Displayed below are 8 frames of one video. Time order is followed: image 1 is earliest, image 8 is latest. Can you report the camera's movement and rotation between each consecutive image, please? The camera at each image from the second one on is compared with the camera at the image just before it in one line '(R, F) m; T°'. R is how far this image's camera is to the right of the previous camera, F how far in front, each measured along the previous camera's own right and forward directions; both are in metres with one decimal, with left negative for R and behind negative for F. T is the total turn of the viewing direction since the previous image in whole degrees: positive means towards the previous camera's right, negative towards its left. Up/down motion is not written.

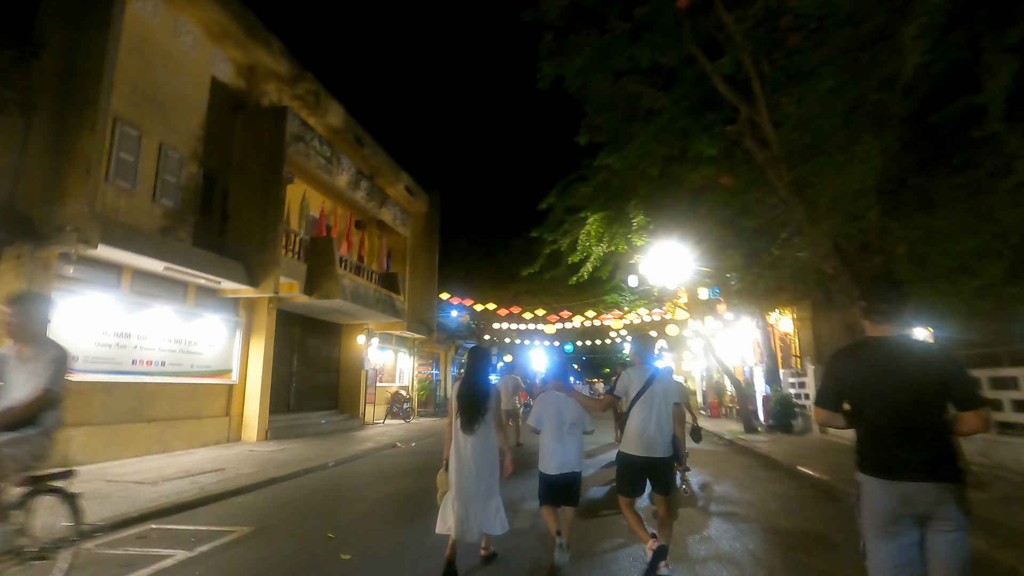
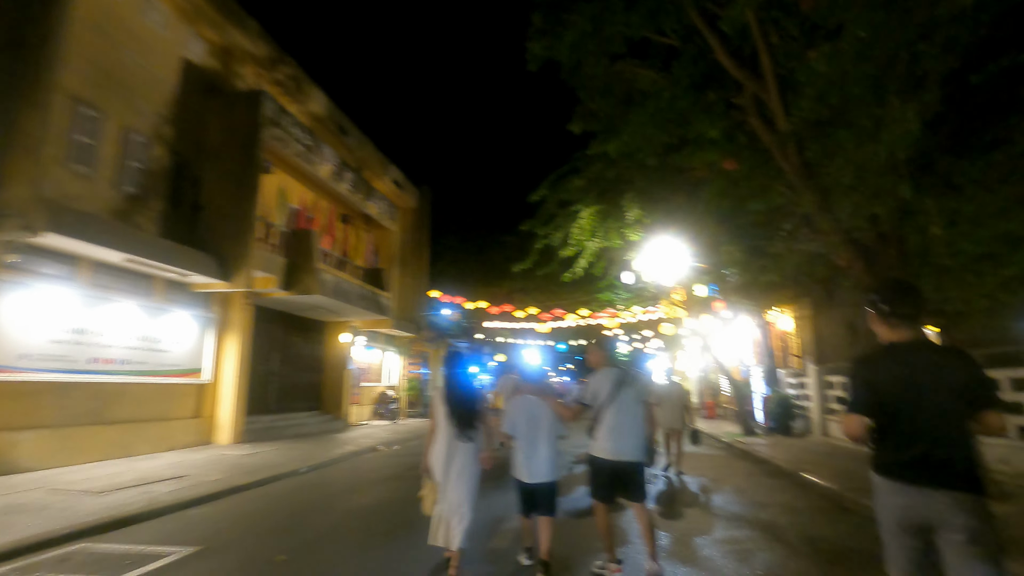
(+0.1, +0.7) m; +1°
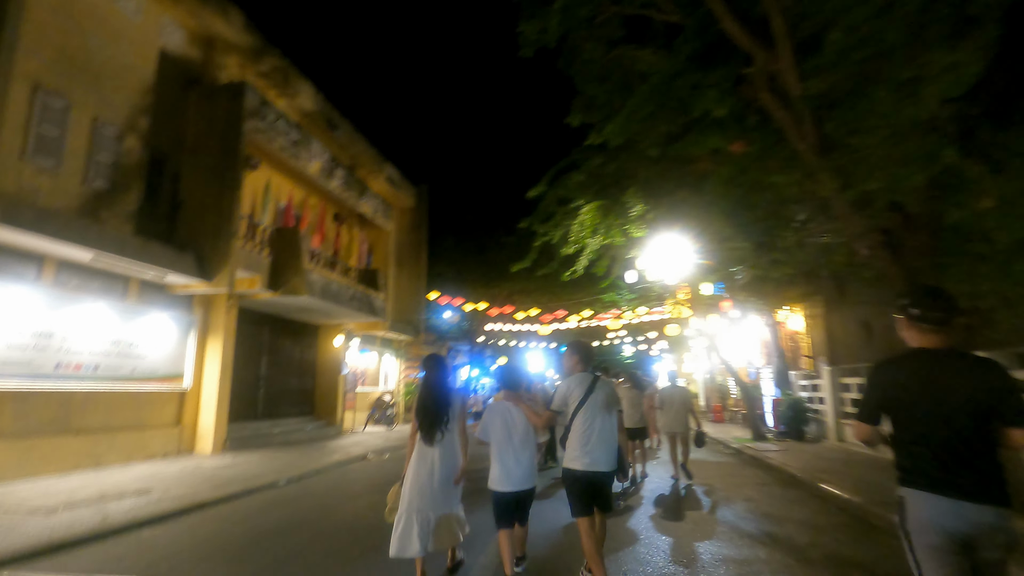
(+0.2, +0.7) m; -1°
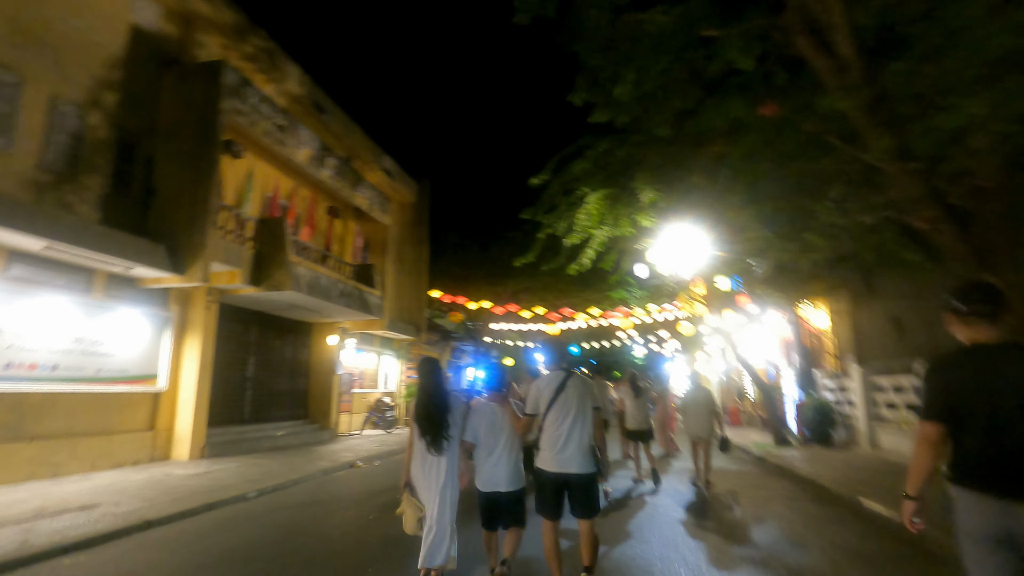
(+0.2, +1.0) m; -1°
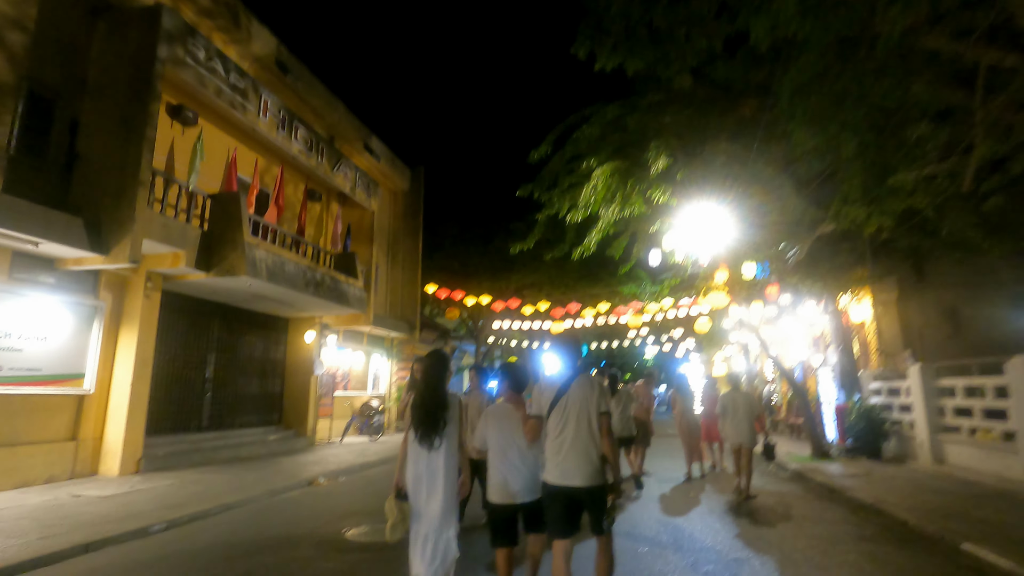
(+0.3, +1.9) m; -1°
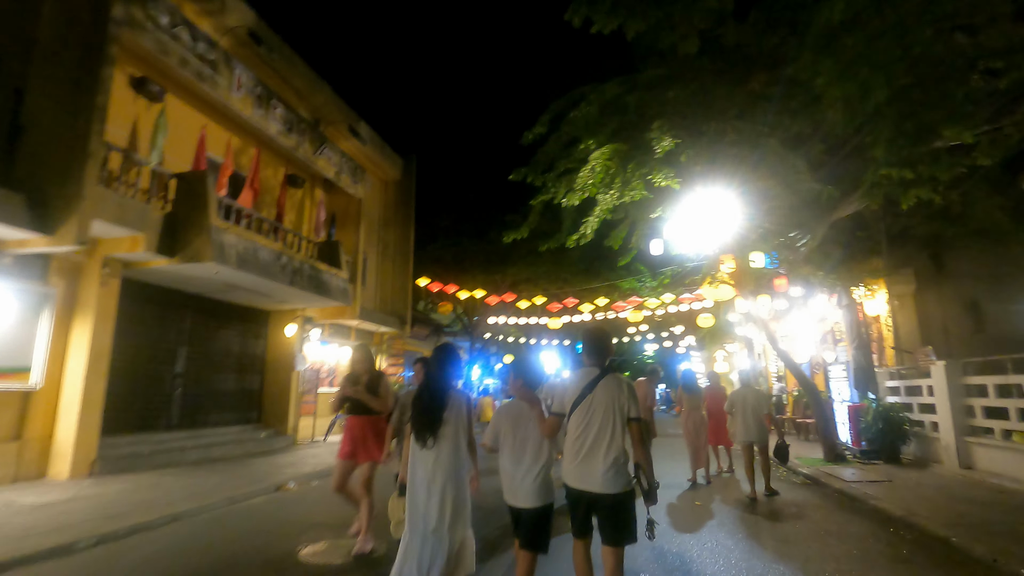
(+0.2, +0.8) m; 0°
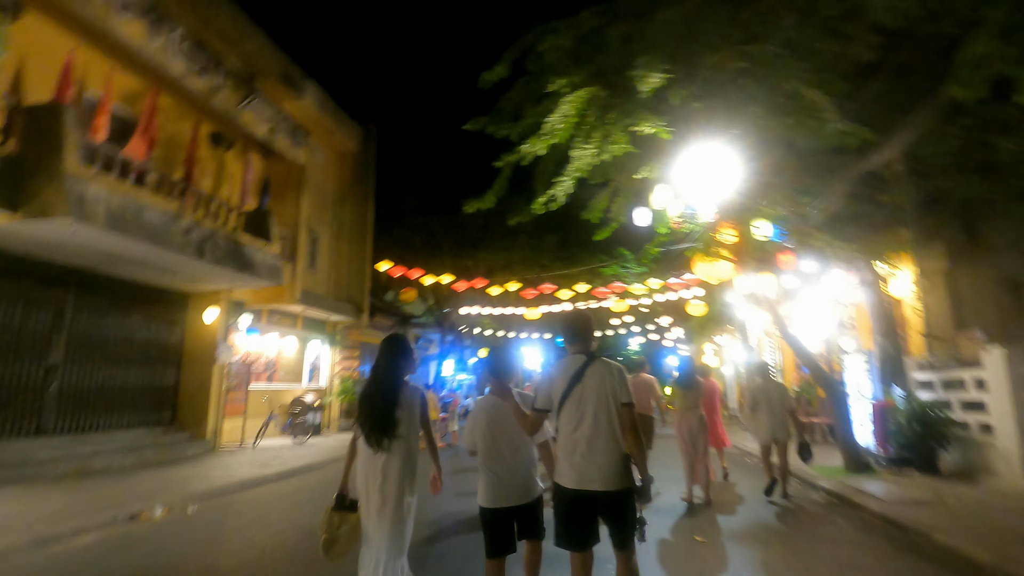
(+0.6, +2.1) m; +1°
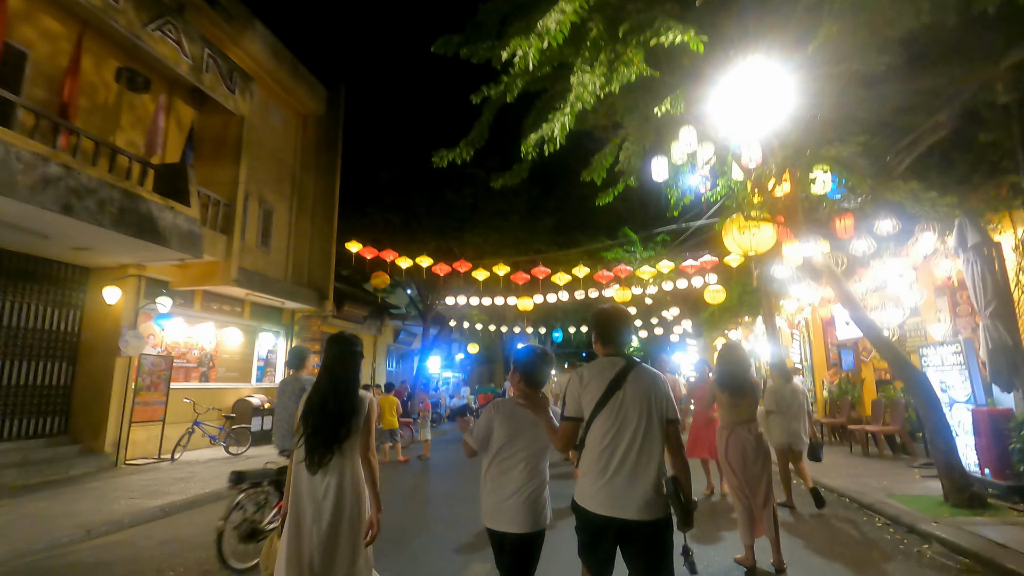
(+0.3, +2.5) m; 0°
